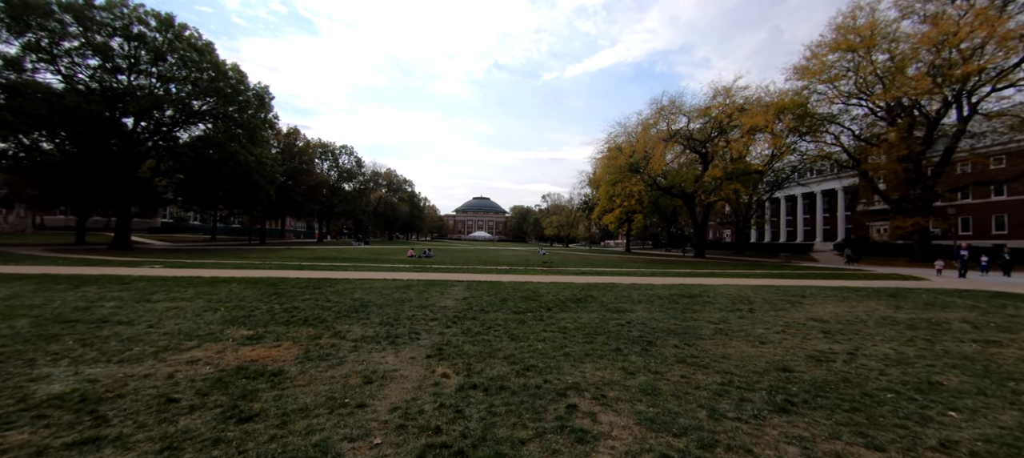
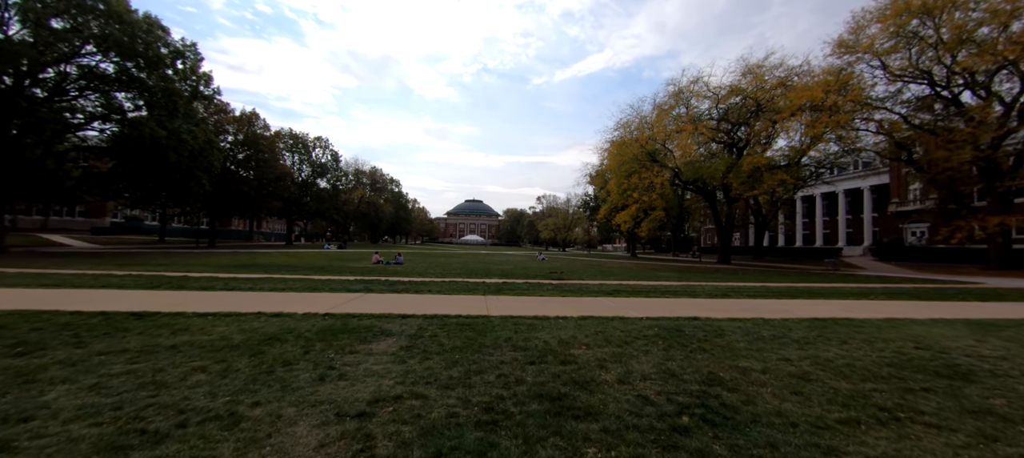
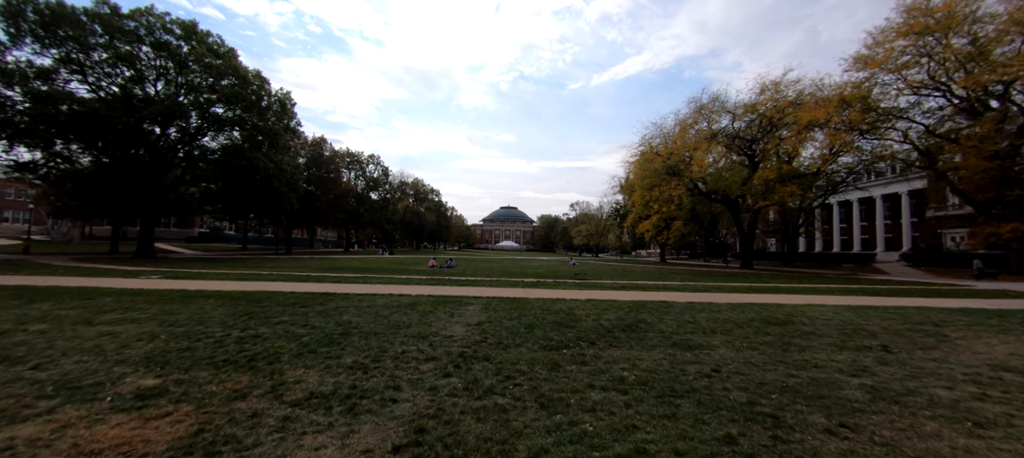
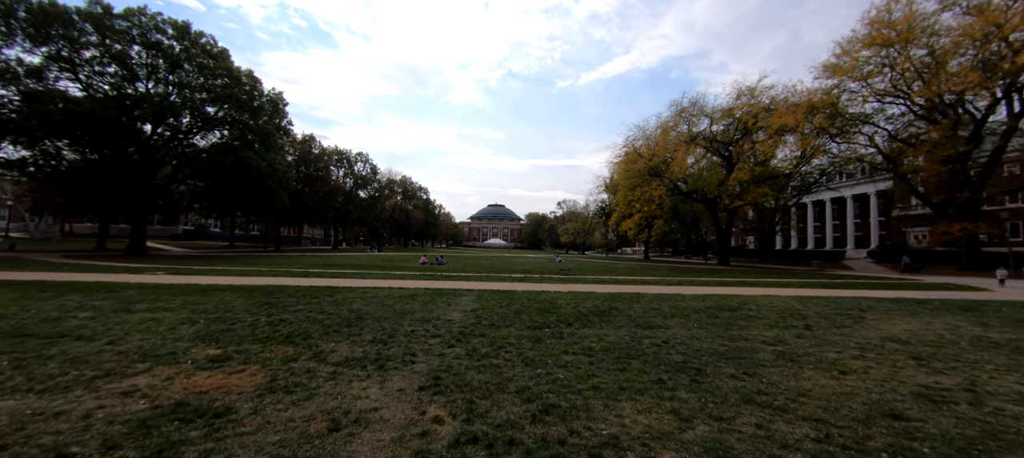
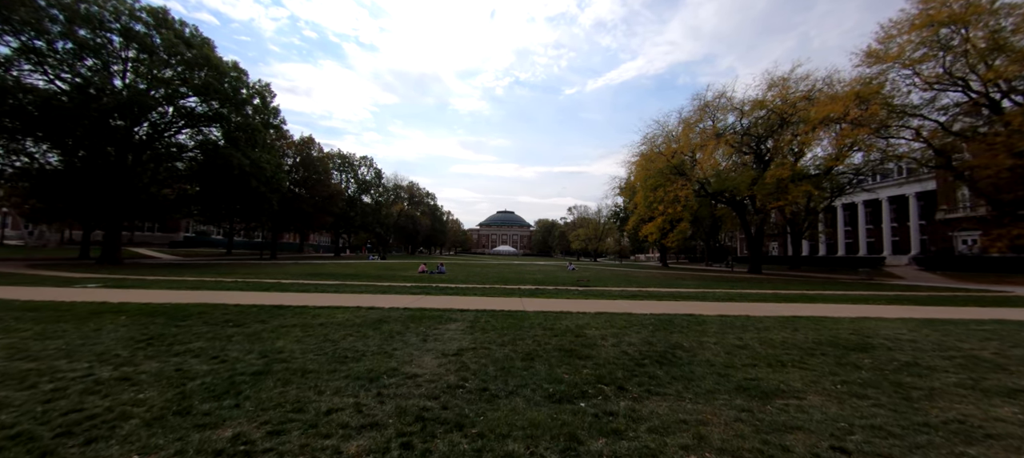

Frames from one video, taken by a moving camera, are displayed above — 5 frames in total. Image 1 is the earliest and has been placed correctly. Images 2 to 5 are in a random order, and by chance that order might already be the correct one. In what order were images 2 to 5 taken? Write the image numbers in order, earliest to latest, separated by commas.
4, 3, 5, 2
